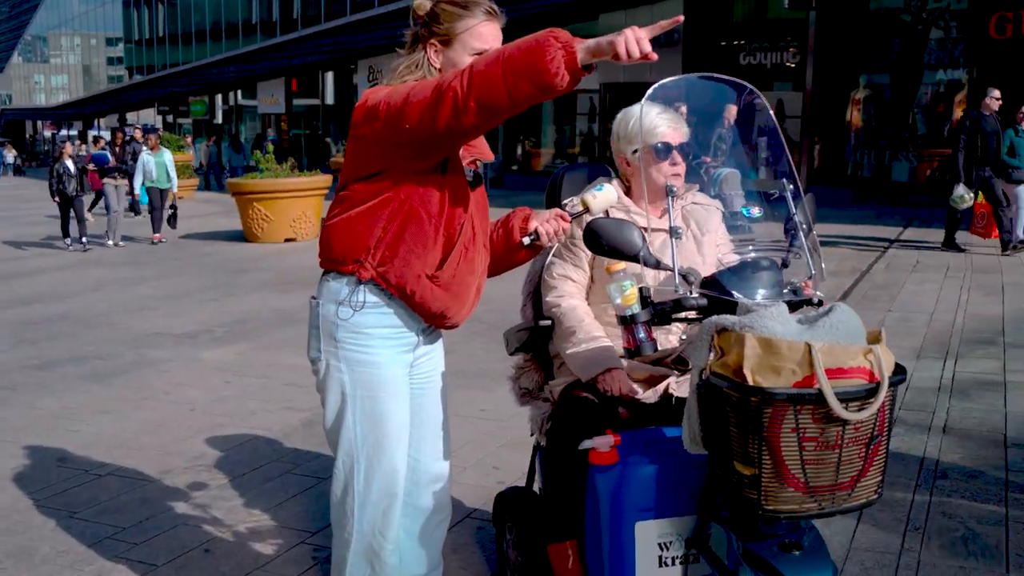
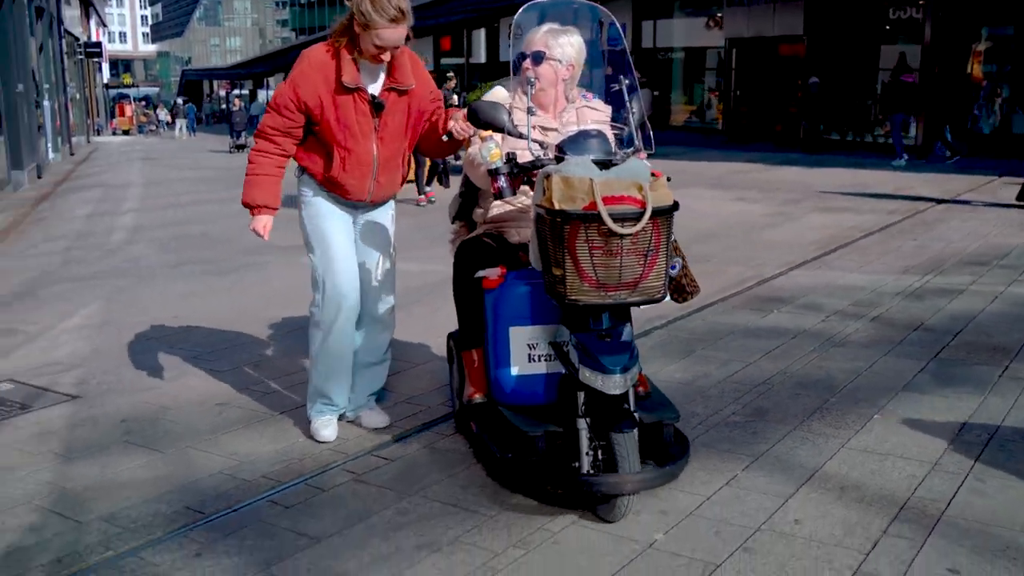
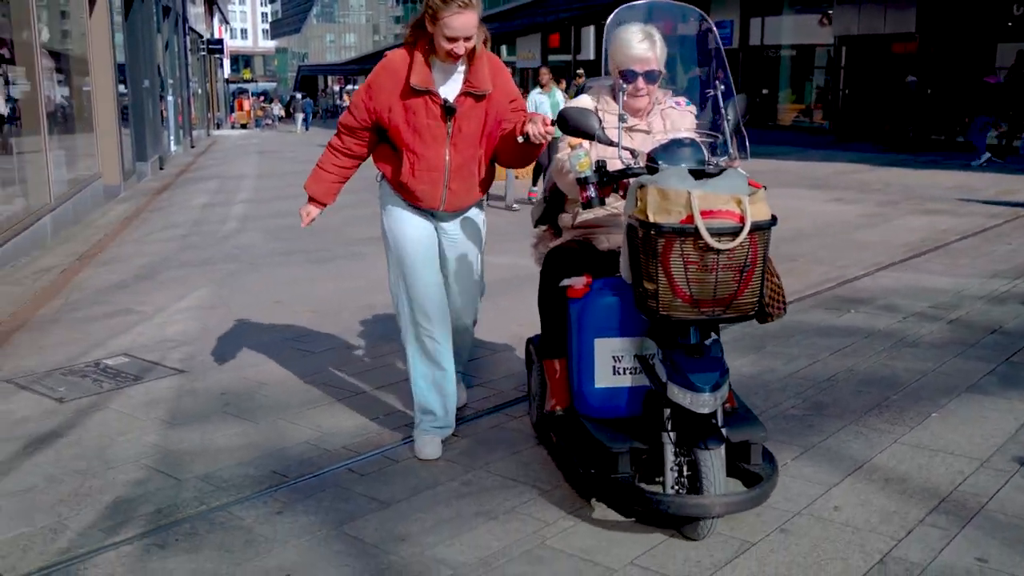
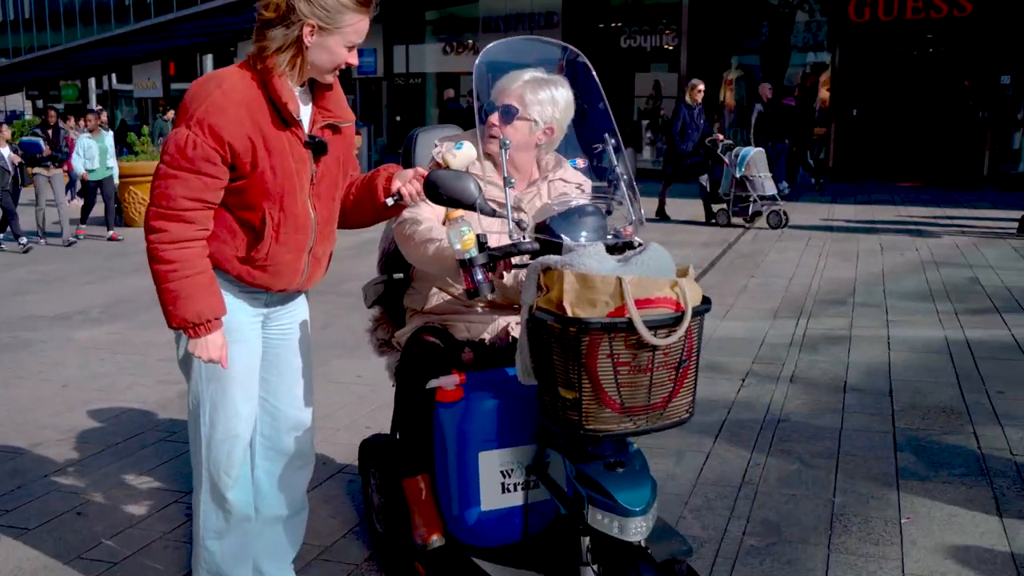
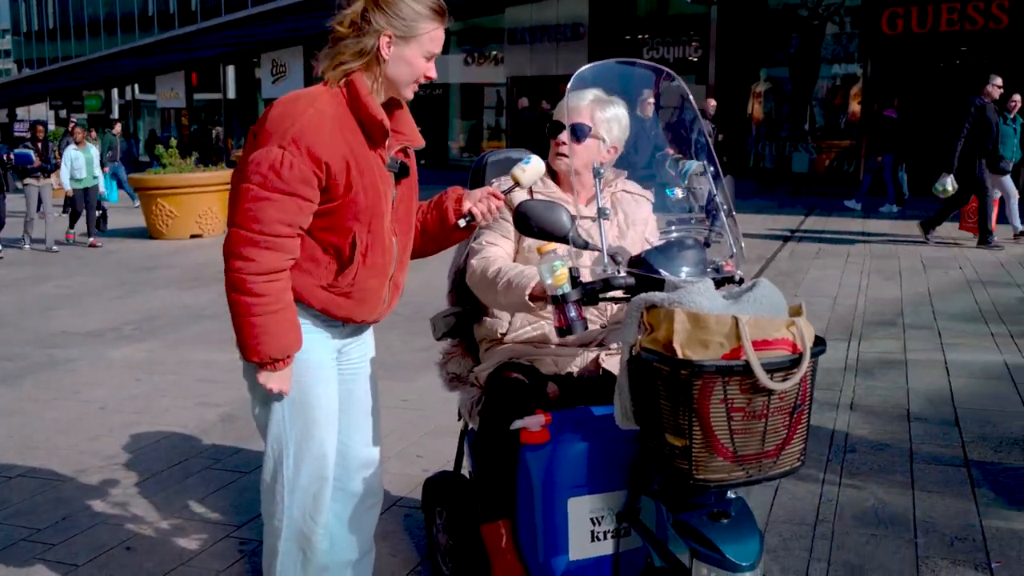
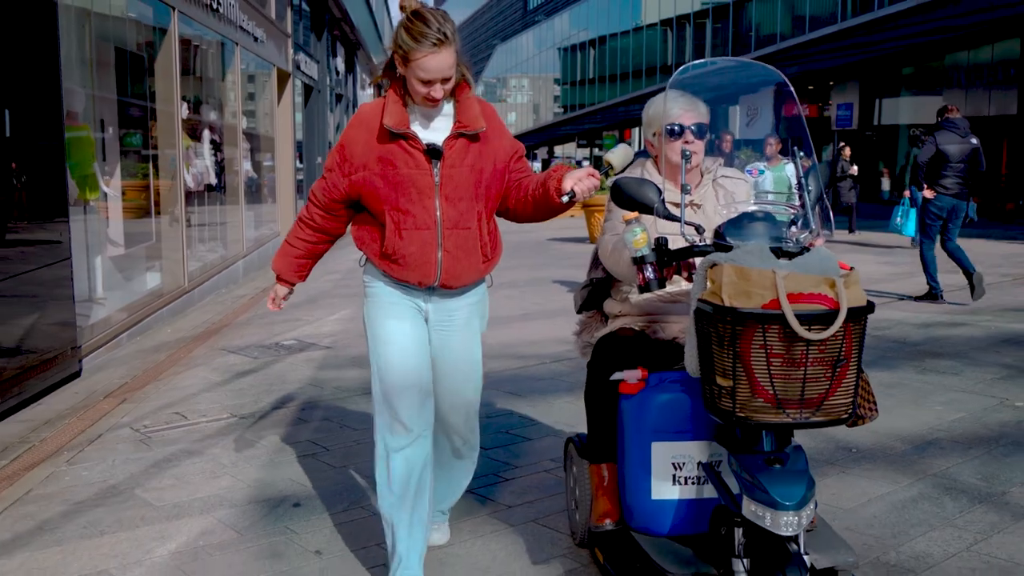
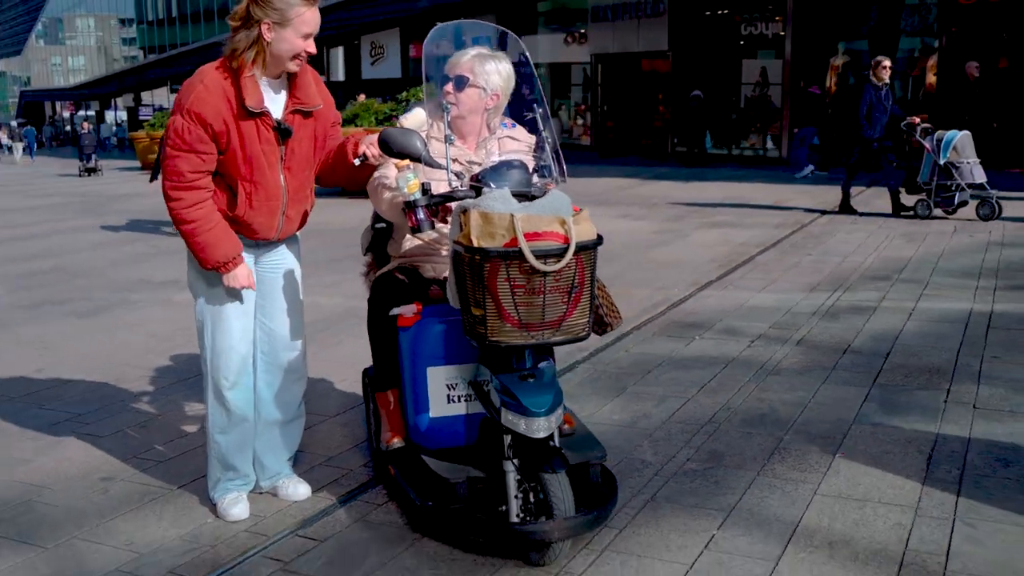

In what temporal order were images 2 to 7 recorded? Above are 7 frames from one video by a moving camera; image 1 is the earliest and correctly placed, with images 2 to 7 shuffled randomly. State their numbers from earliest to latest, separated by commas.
5, 4, 7, 2, 3, 6
